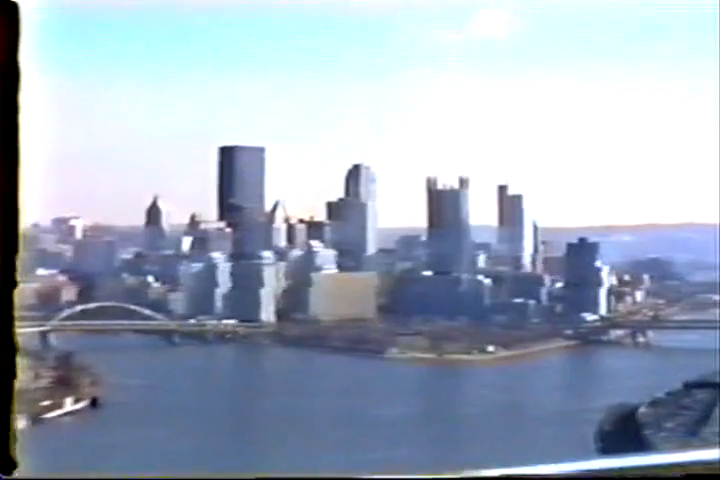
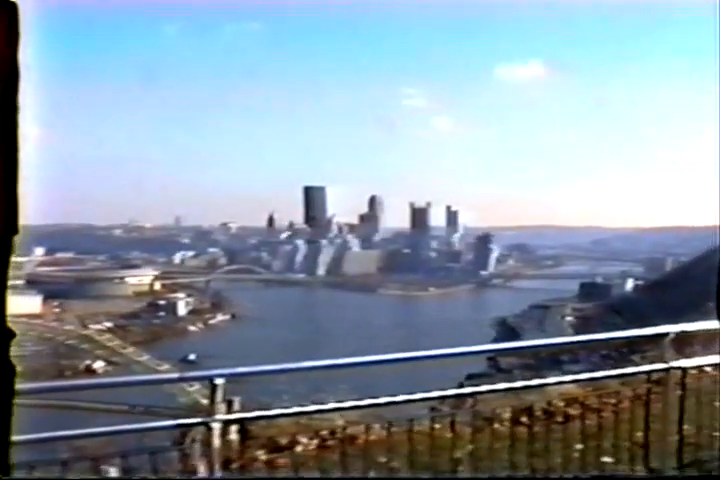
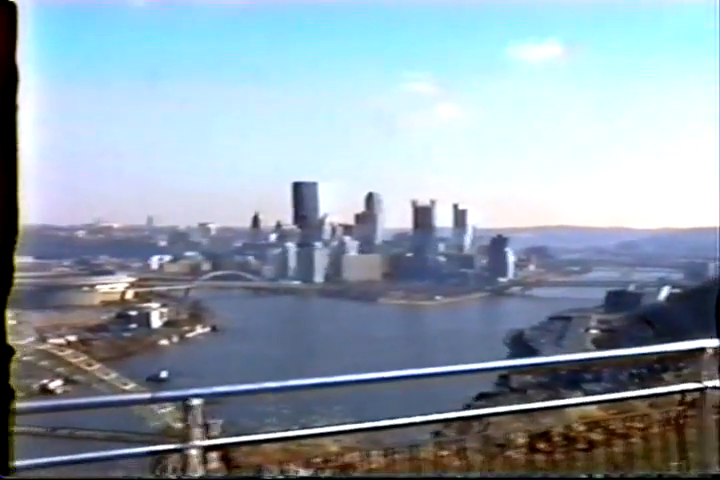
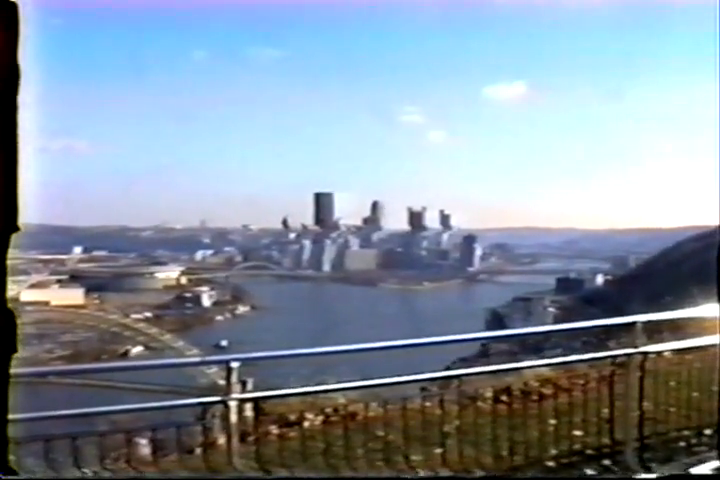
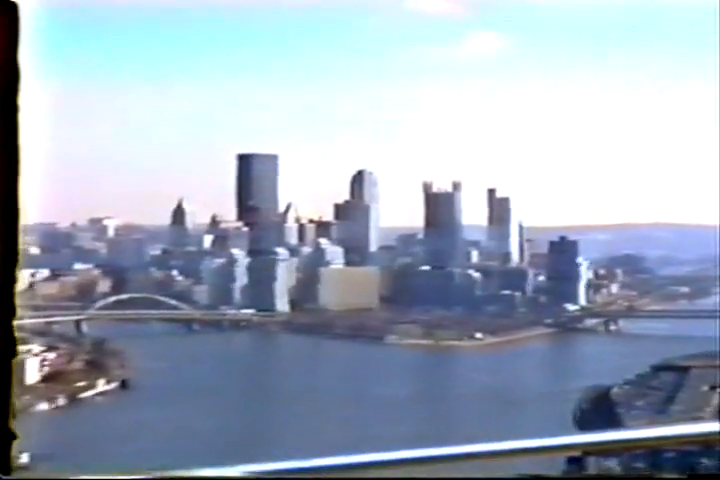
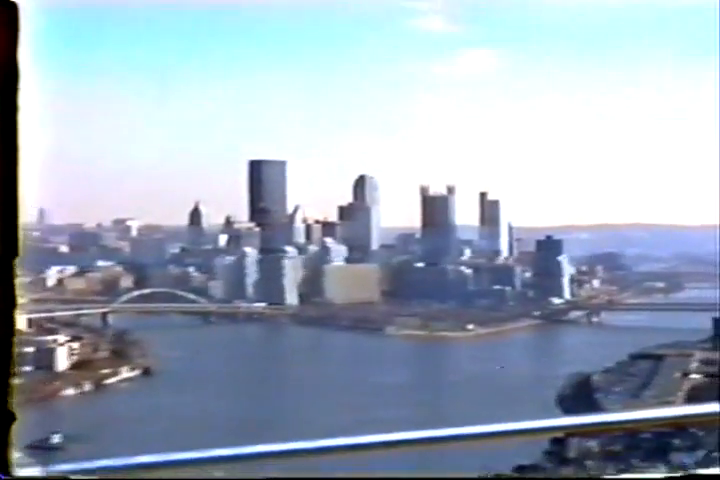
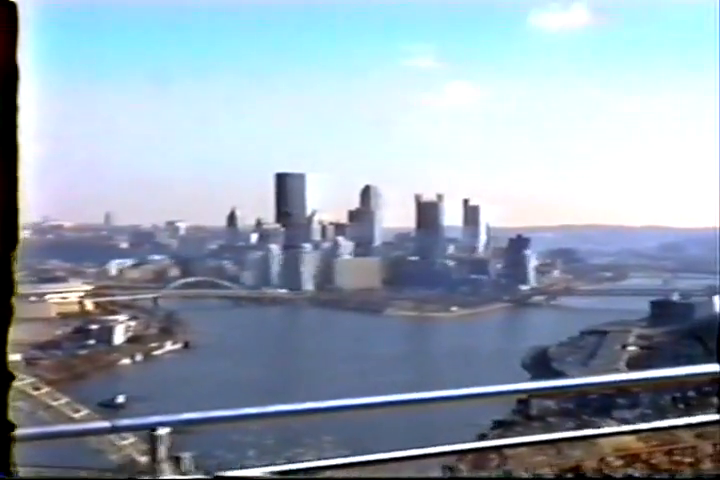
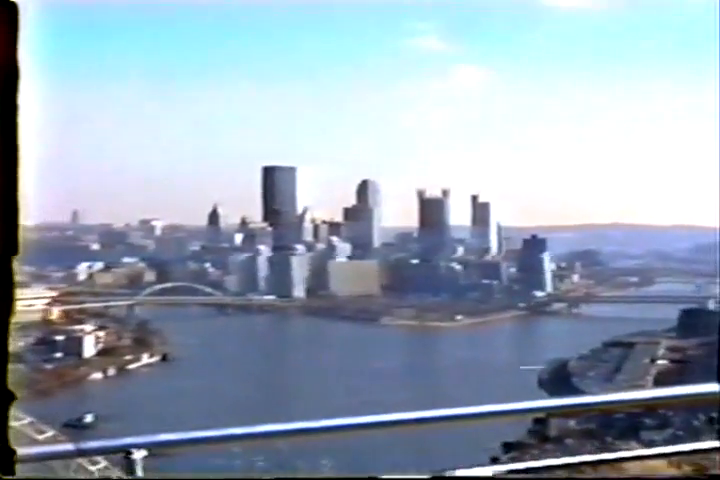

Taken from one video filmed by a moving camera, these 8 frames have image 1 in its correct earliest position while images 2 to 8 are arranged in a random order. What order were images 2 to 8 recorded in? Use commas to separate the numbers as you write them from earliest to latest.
5, 6, 8, 7, 3, 2, 4
